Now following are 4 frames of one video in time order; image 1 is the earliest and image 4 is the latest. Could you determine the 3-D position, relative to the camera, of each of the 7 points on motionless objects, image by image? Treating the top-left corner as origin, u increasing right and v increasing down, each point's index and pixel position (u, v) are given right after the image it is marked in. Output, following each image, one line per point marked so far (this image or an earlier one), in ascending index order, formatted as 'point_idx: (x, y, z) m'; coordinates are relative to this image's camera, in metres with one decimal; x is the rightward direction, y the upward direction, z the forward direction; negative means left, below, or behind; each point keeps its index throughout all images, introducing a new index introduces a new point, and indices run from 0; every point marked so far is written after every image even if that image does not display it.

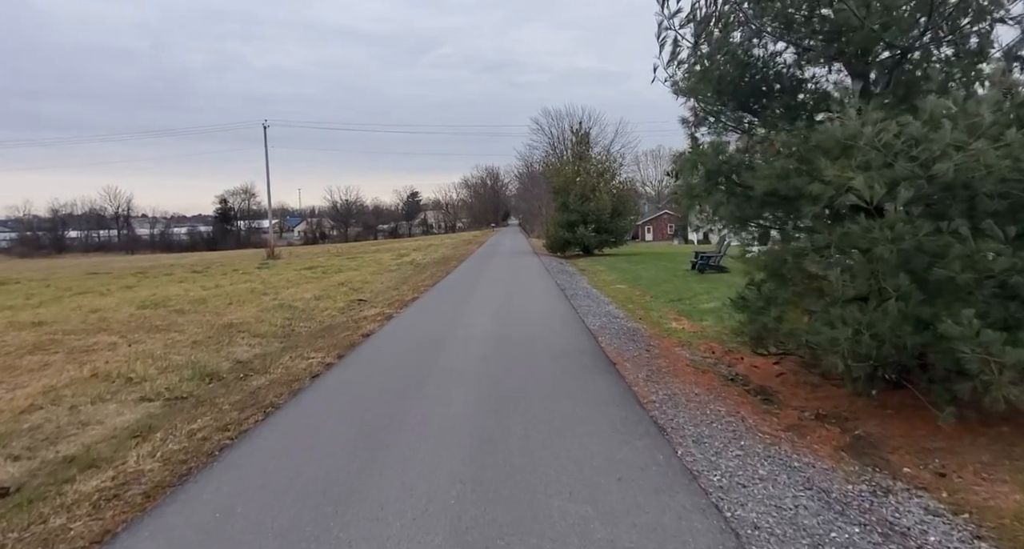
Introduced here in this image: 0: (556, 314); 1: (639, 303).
0: (+0.8, -0.6, +13.6) m
1: (+2.8, -0.7, +13.2) m
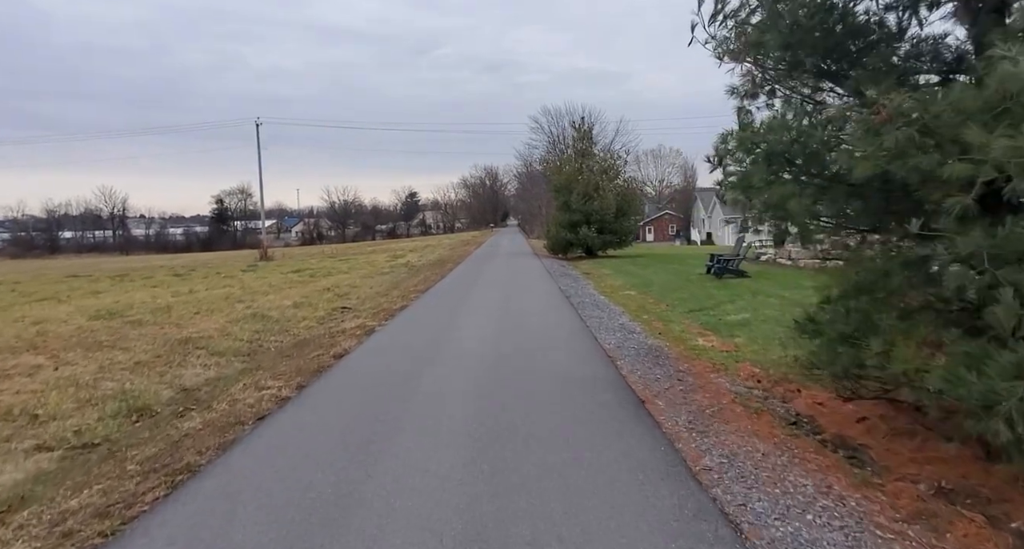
0: (+0.8, -0.7, +12.1) m
1: (+2.8, -0.8, +11.7) m
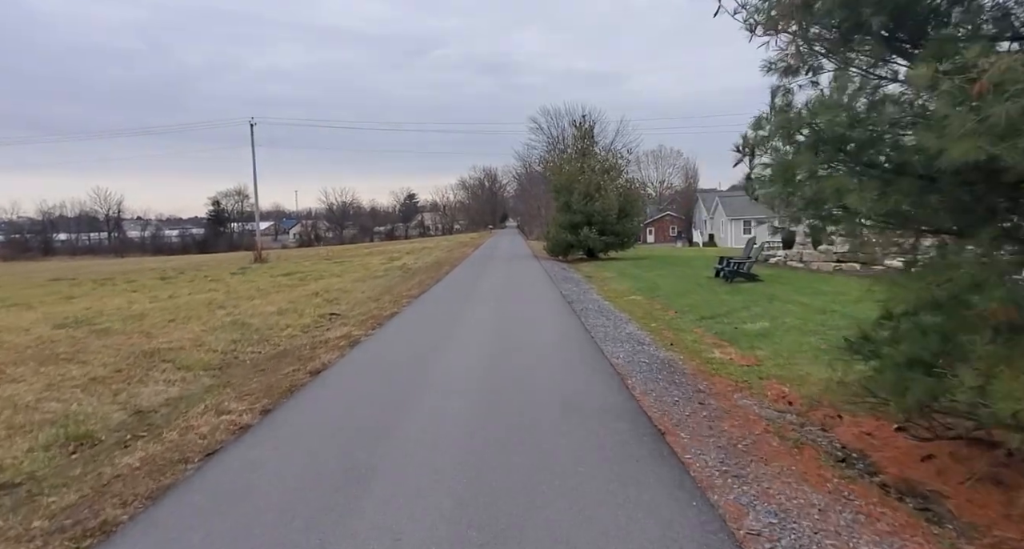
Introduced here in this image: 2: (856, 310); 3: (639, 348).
0: (+0.8, -0.8, +11.3) m
1: (+2.7, -0.9, +10.8) m
2: (+5.5, -0.6, +9.7) m
3: (+1.8, -1.0, +8.6) m
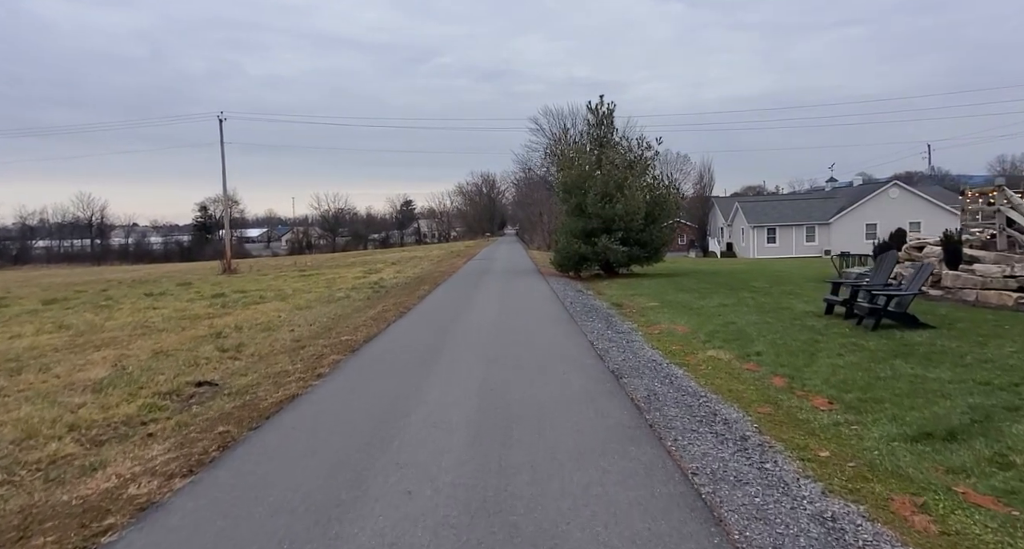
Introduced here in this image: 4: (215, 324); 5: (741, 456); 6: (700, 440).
0: (+0.8, -1.3, +5.3) m
1: (+2.7, -1.4, +4.8) m
2: (+5.5, -1.1, +3.7) m
3: (+1.8, -1.5, +2.6) m
4: (-6.8, -1.1, +14.1) m
5: (+1.8, -1.4, +4.8) m
6: (+1.6, -1.4, +5.2) m
